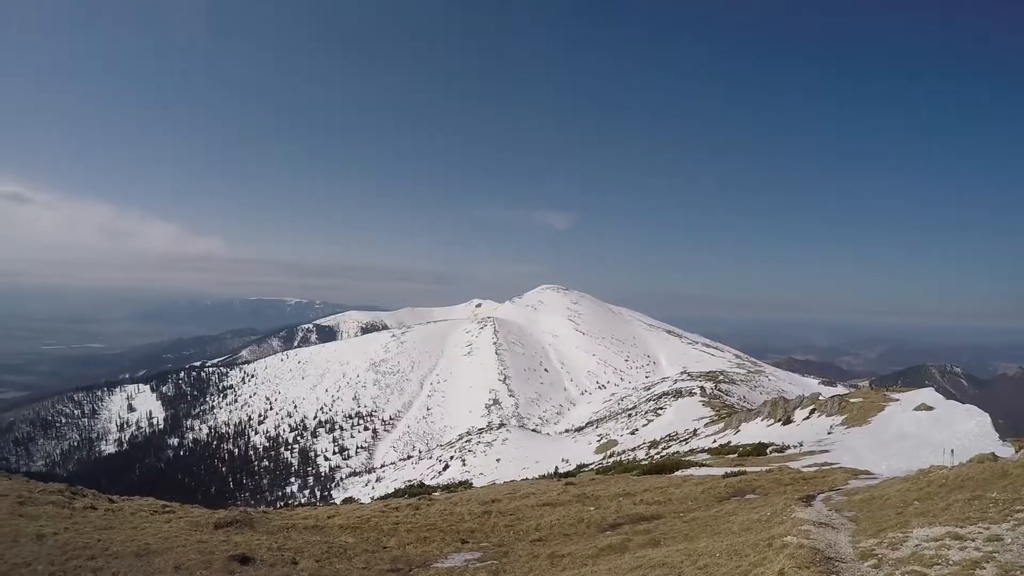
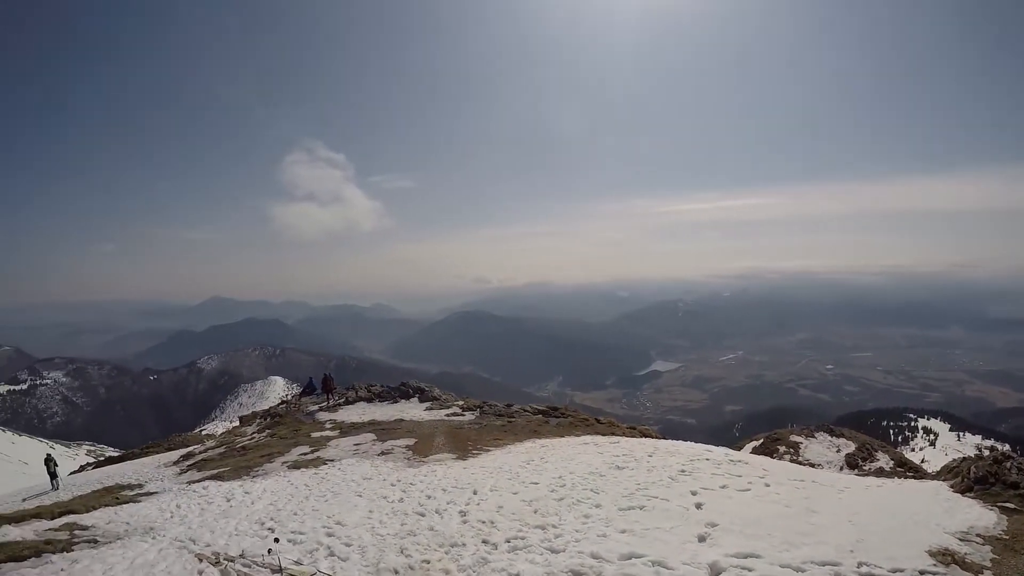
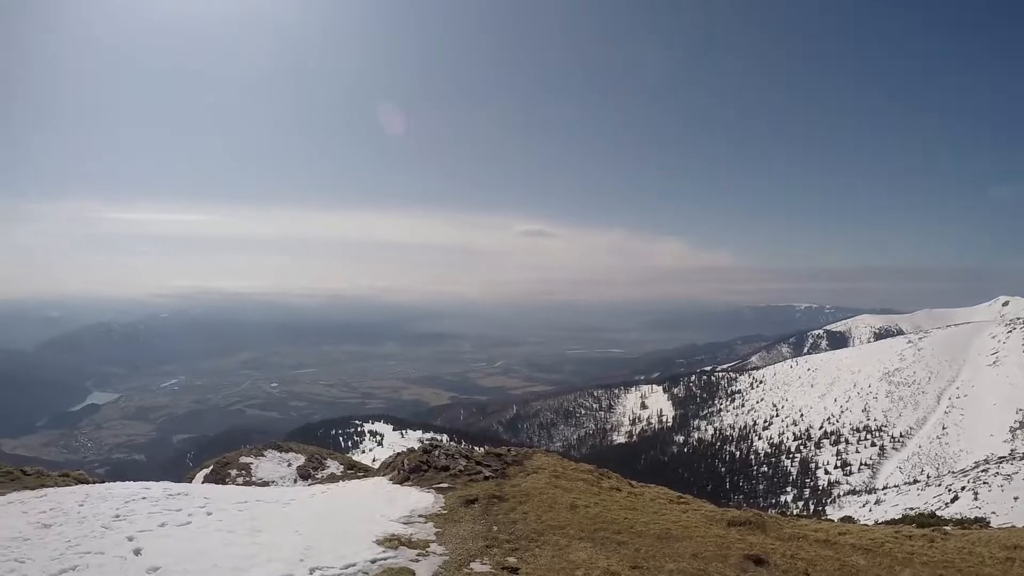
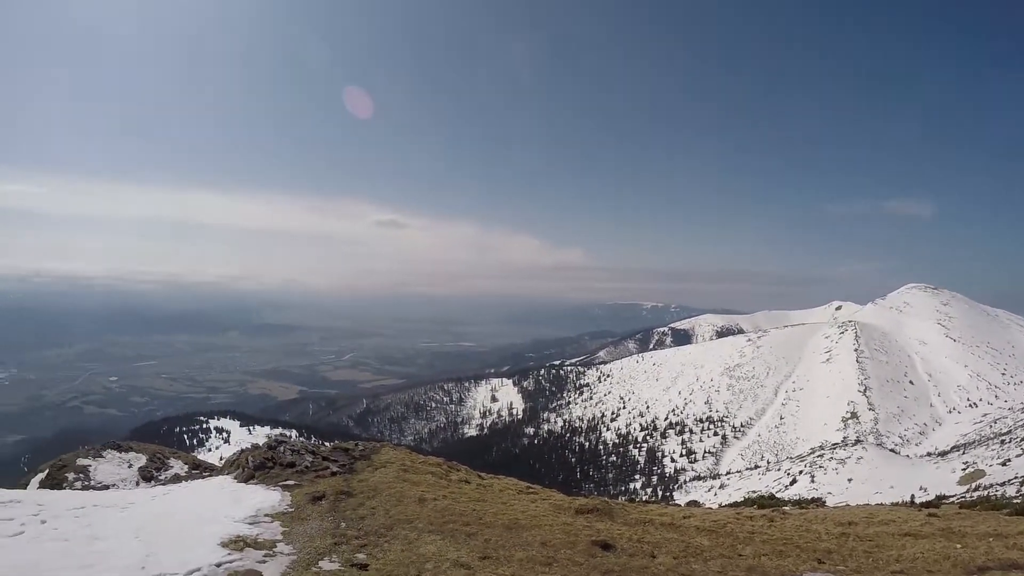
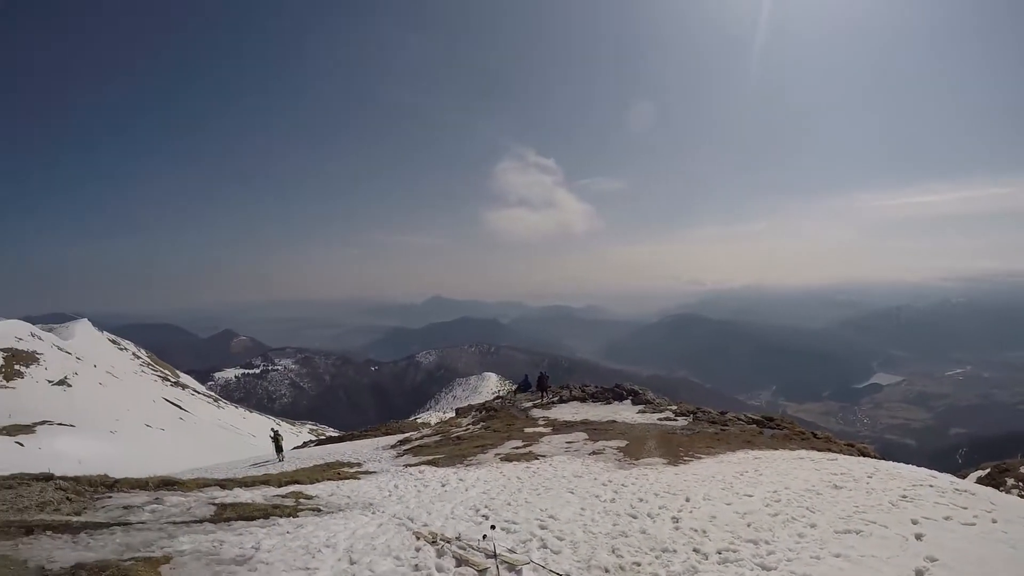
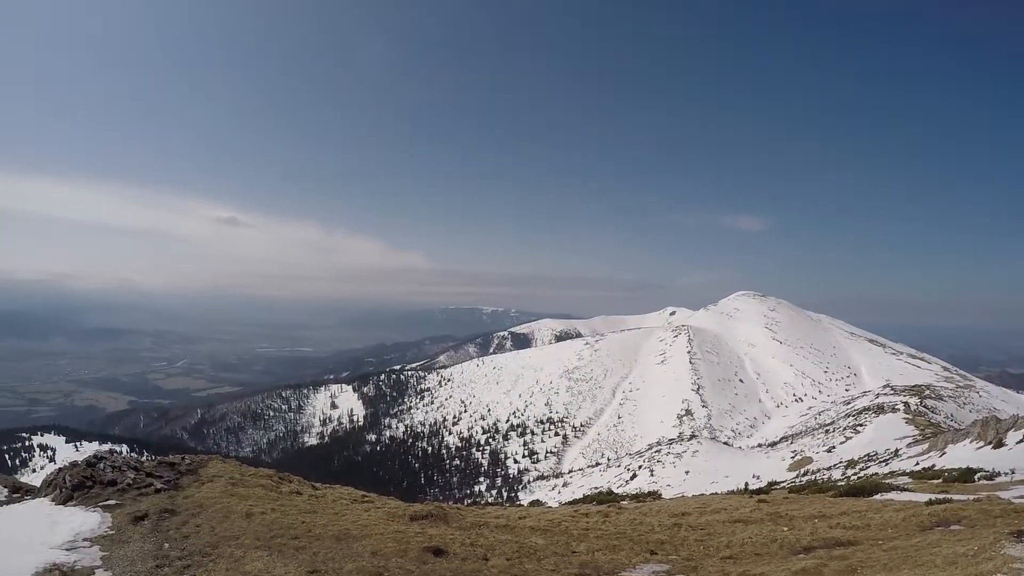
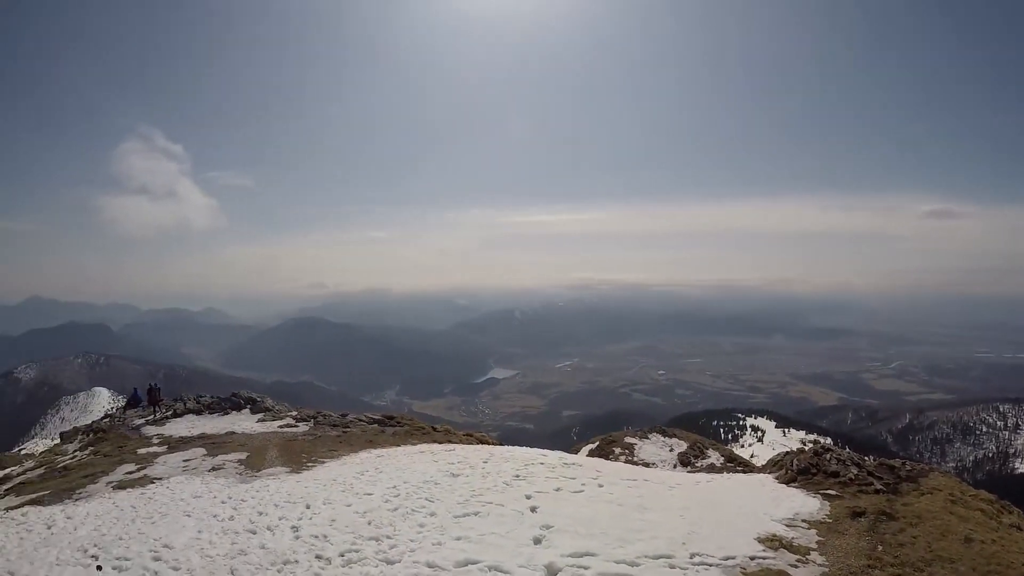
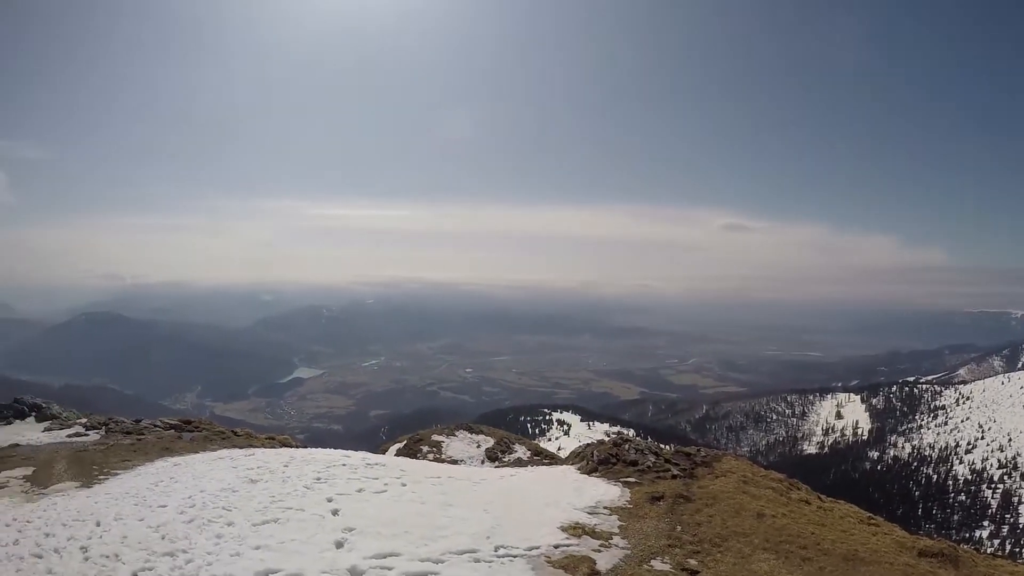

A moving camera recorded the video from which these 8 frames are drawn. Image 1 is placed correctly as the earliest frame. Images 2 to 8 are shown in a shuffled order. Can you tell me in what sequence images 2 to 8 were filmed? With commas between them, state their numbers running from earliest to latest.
6, 4, 3, 8, 7, 2, 5
